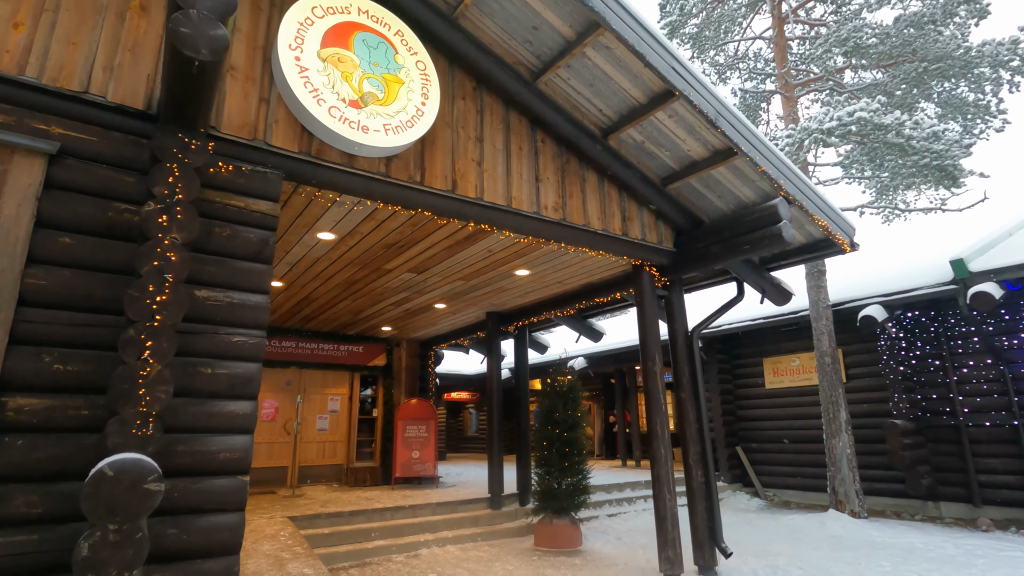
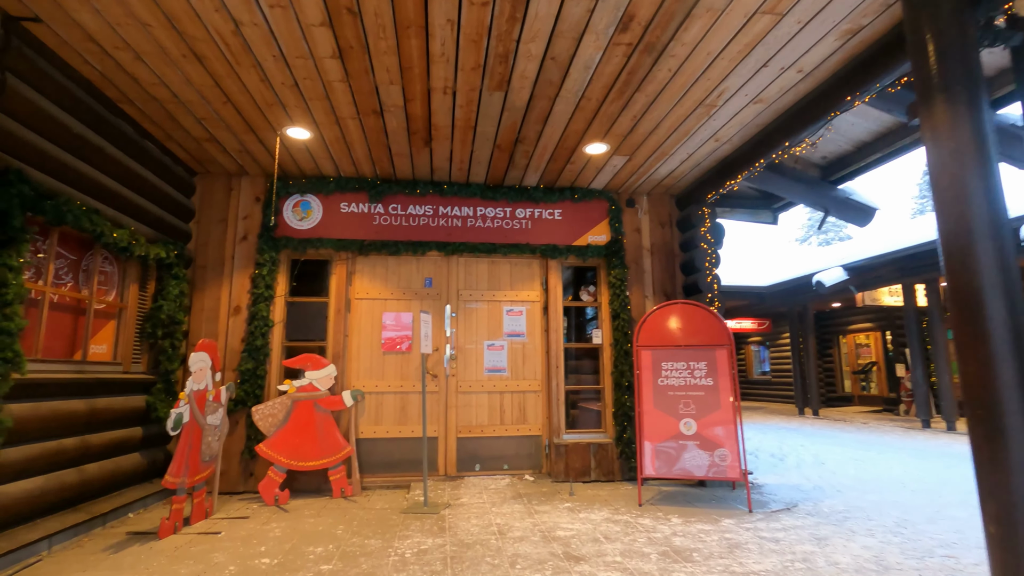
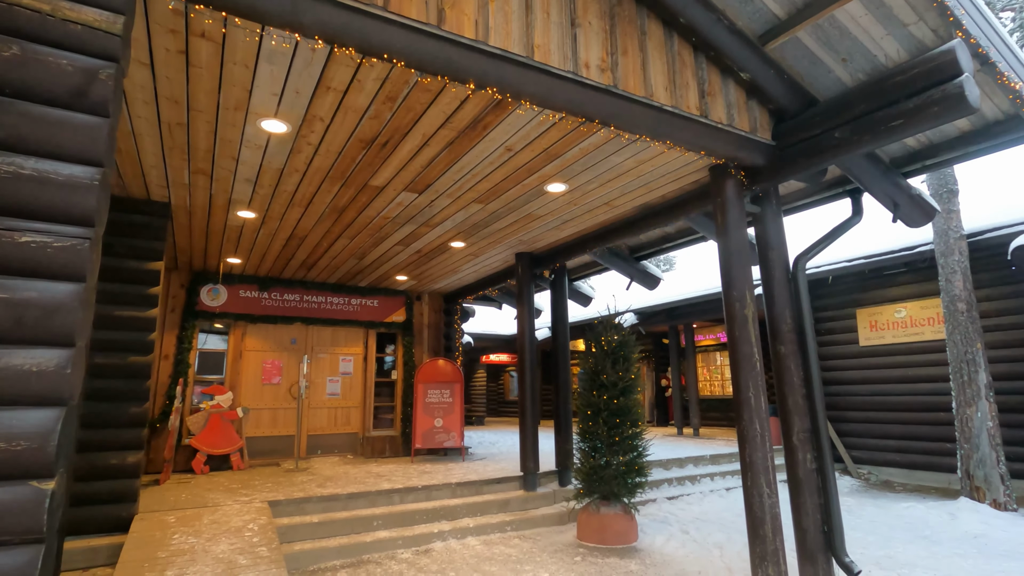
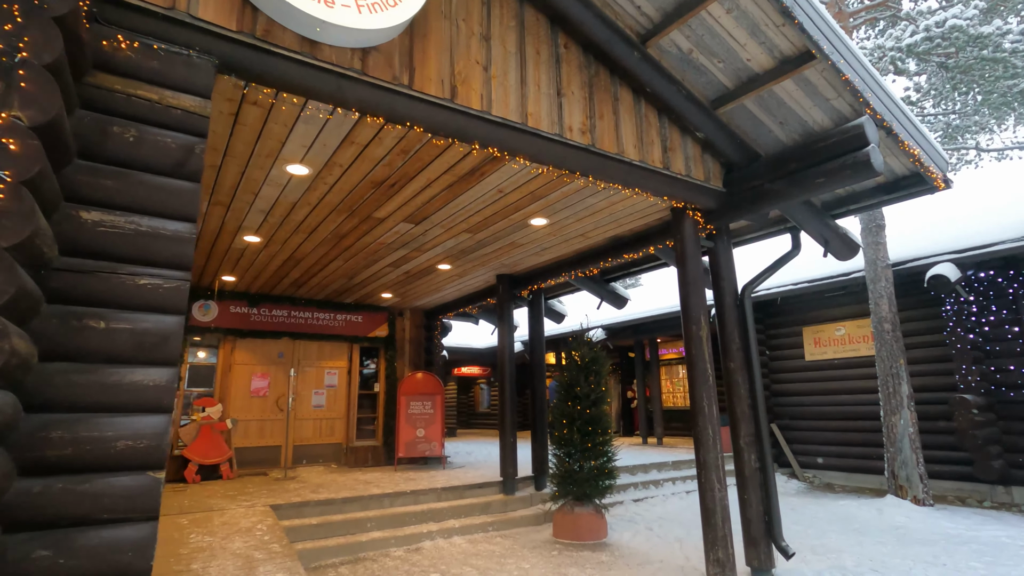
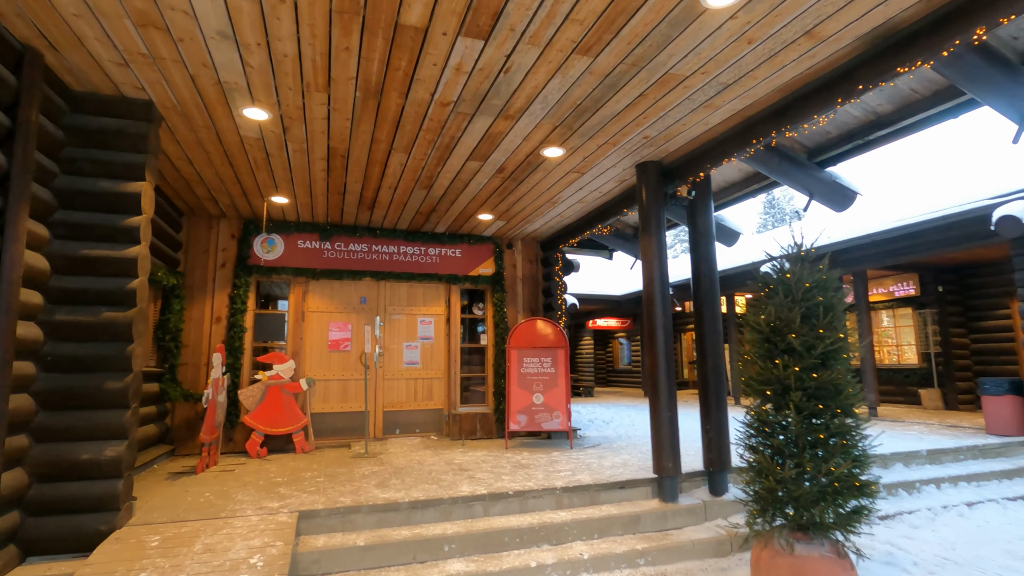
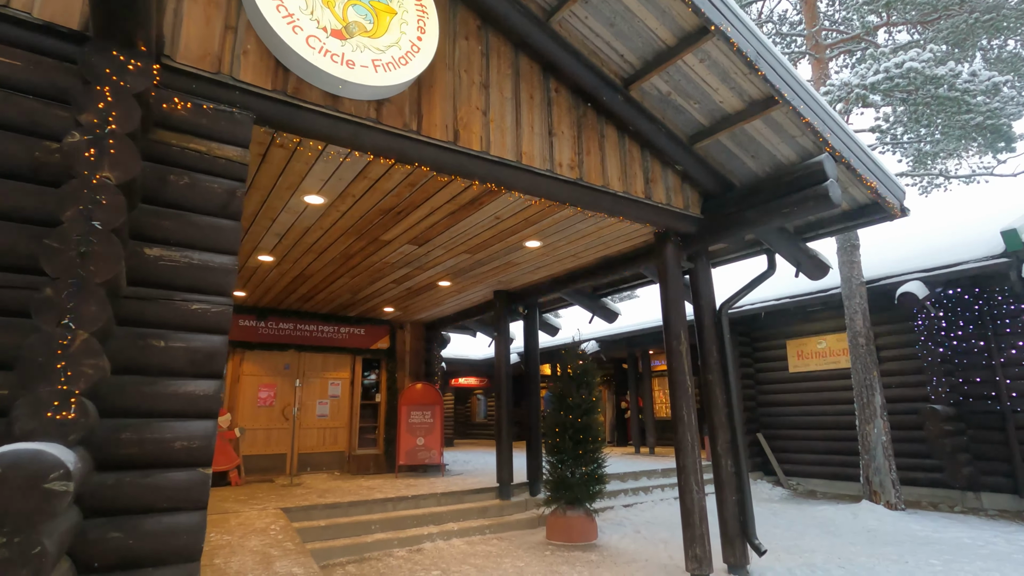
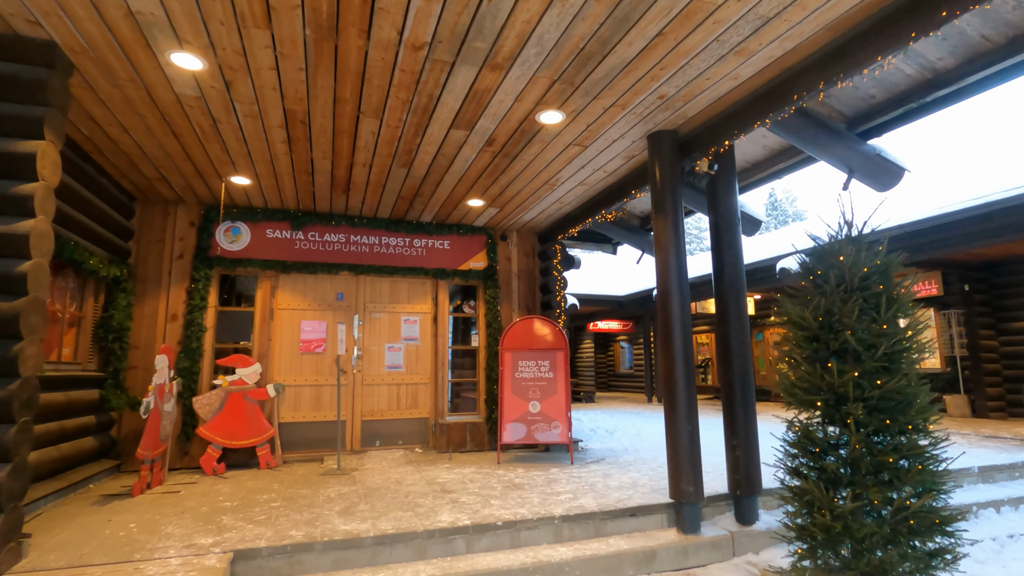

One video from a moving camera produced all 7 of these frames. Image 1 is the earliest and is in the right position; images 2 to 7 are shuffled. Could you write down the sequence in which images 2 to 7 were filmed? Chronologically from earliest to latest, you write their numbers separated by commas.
6, 4, 3, 5, 7, 2
